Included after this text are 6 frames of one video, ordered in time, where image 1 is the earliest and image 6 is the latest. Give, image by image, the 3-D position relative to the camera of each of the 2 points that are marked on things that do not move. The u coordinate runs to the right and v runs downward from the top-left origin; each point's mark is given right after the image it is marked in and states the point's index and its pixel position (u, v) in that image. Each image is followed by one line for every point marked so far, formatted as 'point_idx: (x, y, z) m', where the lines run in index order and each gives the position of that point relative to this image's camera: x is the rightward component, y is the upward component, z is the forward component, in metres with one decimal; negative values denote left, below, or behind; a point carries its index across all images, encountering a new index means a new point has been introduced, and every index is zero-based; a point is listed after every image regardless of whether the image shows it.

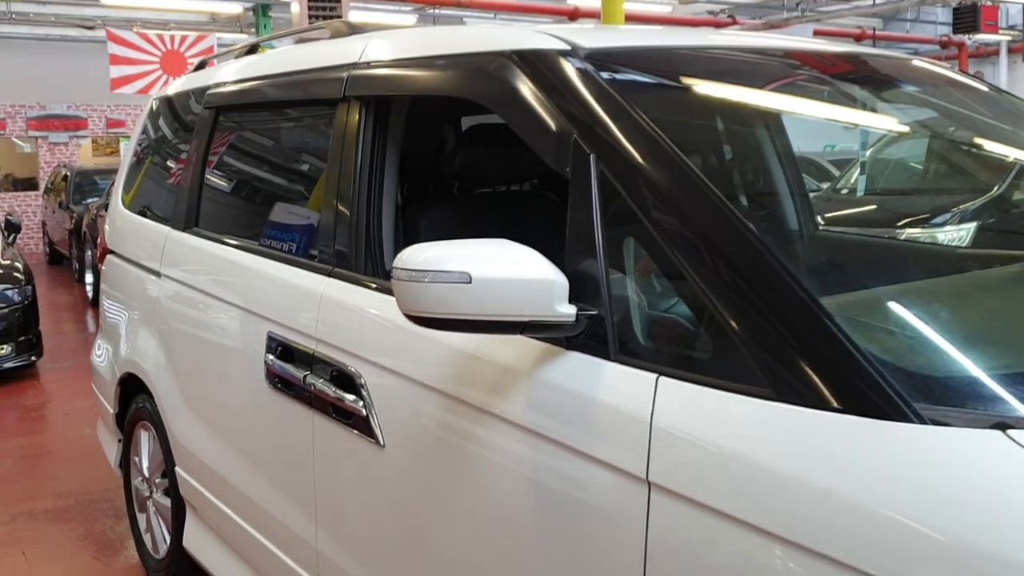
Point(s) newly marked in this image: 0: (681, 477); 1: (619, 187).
0: (+0.2, -0.2, +1.3) m
1: (+0.2, +0.1, +1.5) m
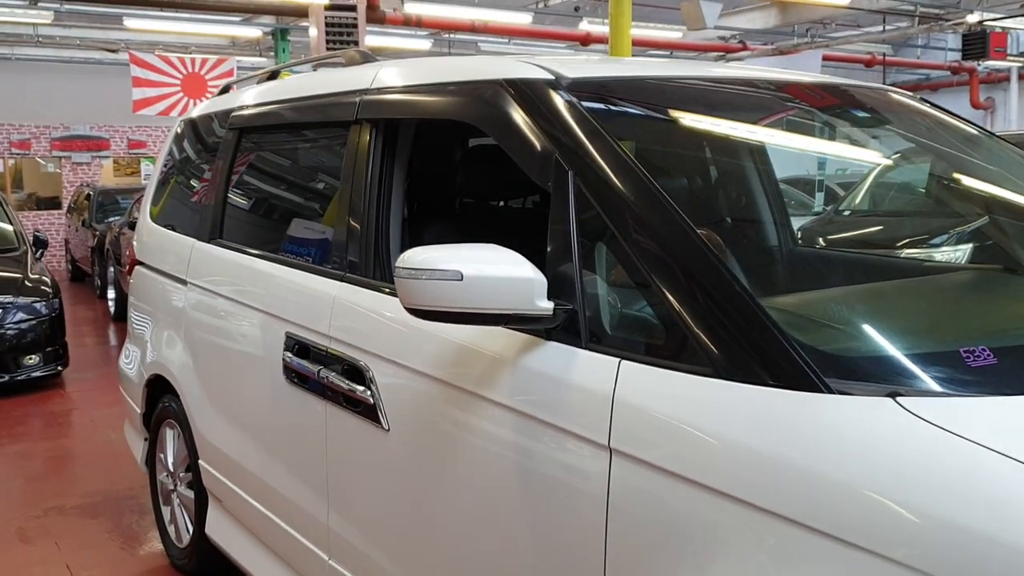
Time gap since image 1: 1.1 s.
0: (+0.2, -0.2, +1.6) m
1: (+0.2, +0.1, +1.8) m
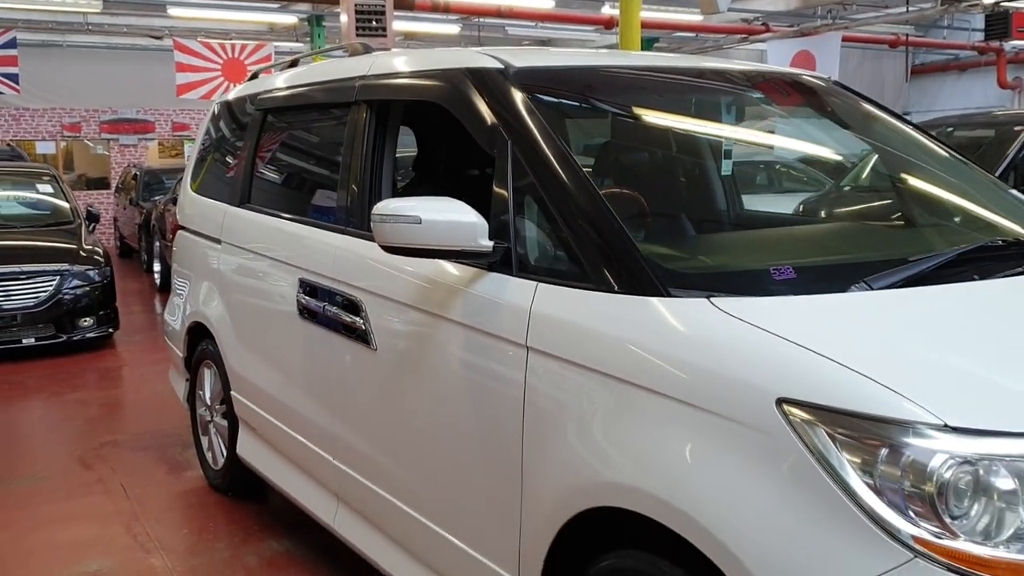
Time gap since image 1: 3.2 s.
0: (+0.1, -0.1, +2.1) m
1: (+0.1, +0.3, +2.3) m
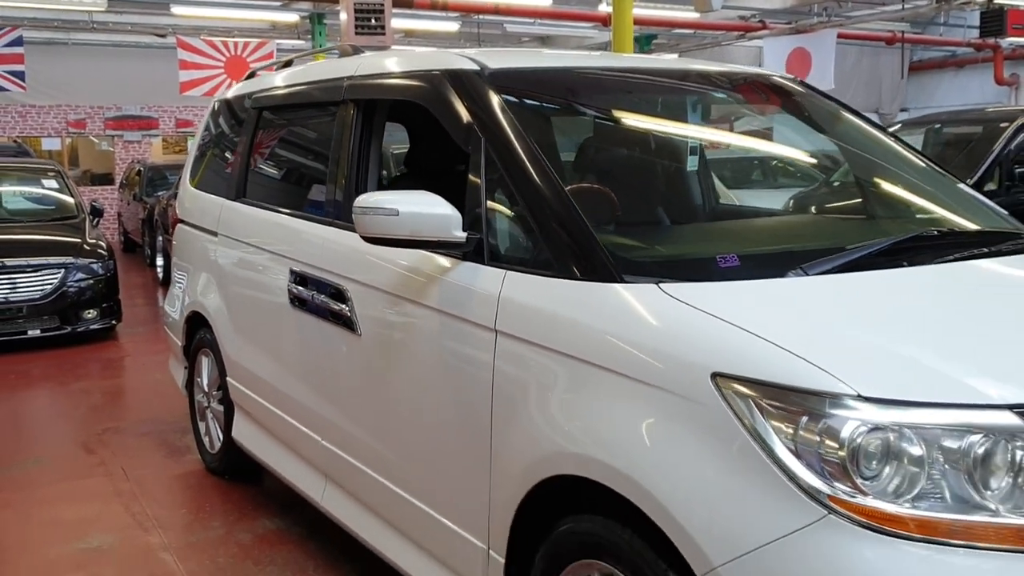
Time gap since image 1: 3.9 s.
0: (0.0, -0.1, +2.3) m
1: (0.0, +0.3, +2.5) m
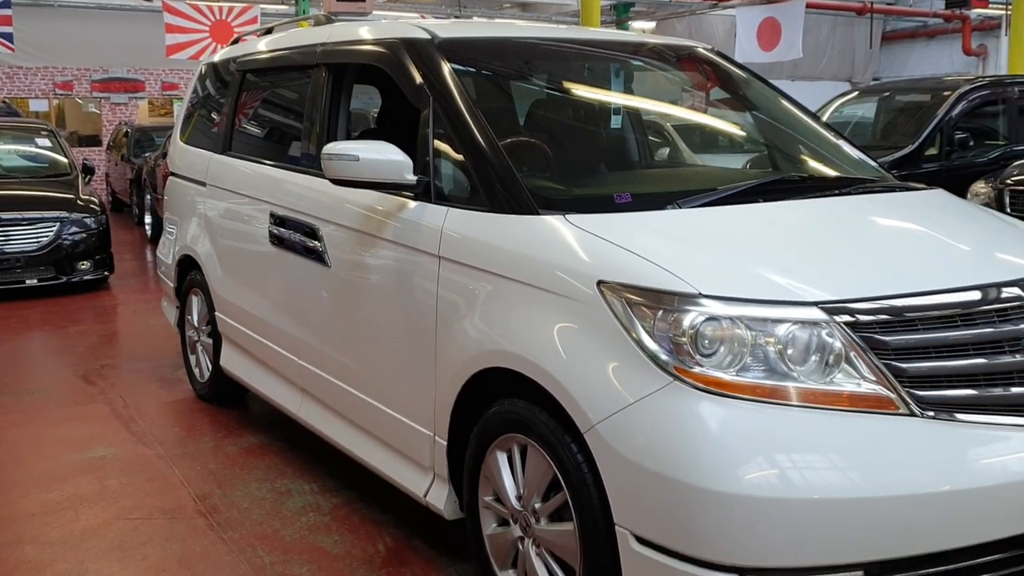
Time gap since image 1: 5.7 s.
0: (-0.2, +0.1, +2.7) m
1: (-0.2, +0.5, +2.9) m
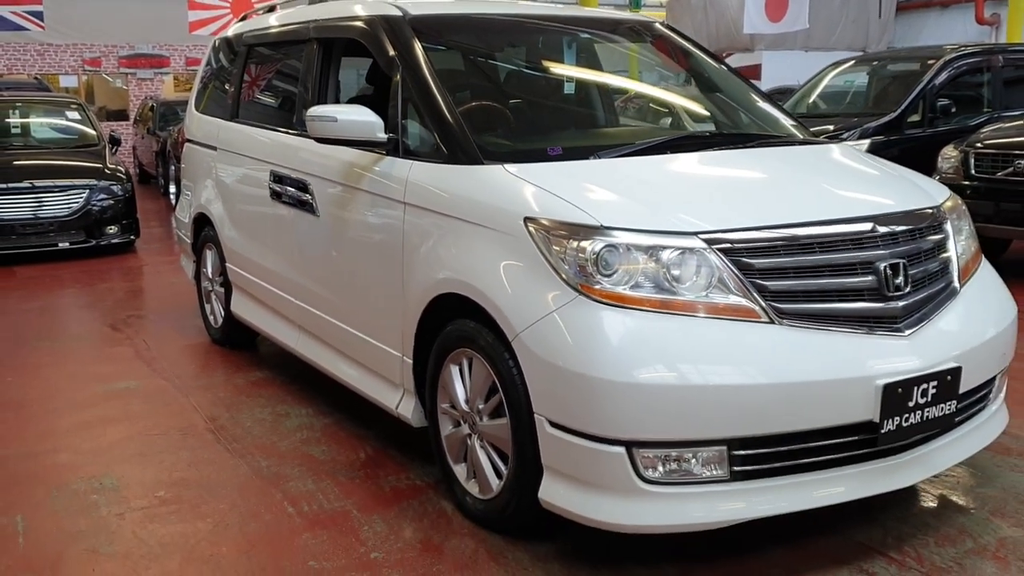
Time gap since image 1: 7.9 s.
0: (-0.3, +0.3, +3.2) m
1: (-0.3, +0.7, +3.4) m
